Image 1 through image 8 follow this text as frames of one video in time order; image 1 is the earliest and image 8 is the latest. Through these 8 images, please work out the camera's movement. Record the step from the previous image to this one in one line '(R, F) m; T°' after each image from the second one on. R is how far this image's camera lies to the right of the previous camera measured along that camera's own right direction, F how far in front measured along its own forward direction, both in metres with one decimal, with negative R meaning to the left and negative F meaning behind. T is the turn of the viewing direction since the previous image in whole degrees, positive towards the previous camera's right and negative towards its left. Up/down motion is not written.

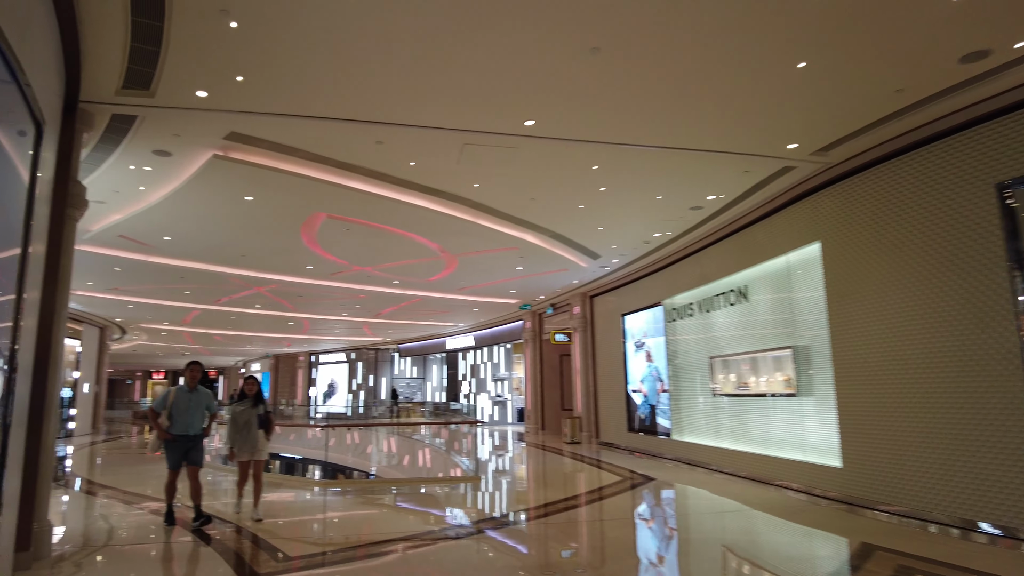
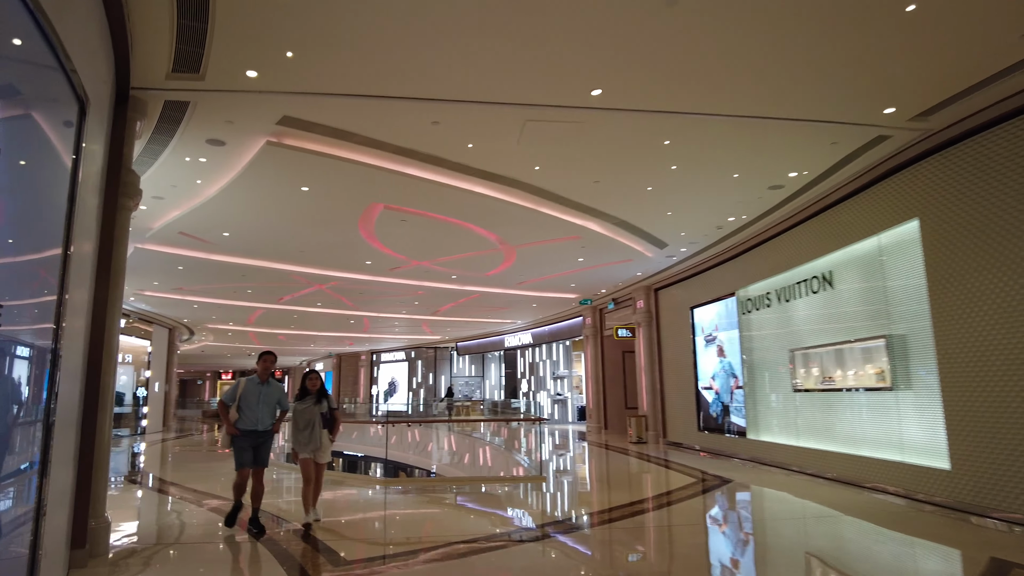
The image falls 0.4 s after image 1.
(-0.1, +0.4) m; -5°
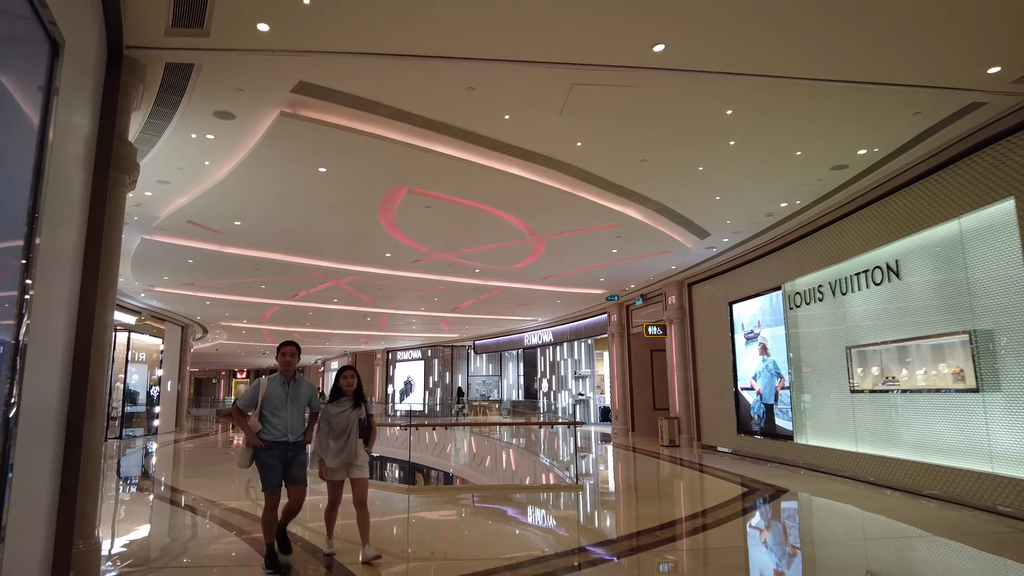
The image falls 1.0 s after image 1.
(-0.2, +0.6) m; -1°
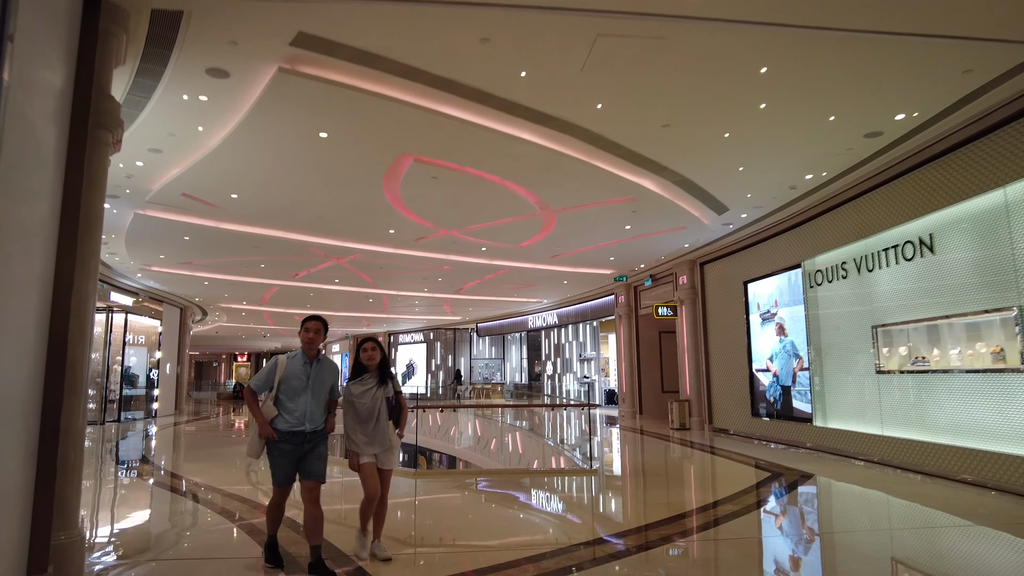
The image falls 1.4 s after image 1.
(-0.1, +0.3) m; 0°
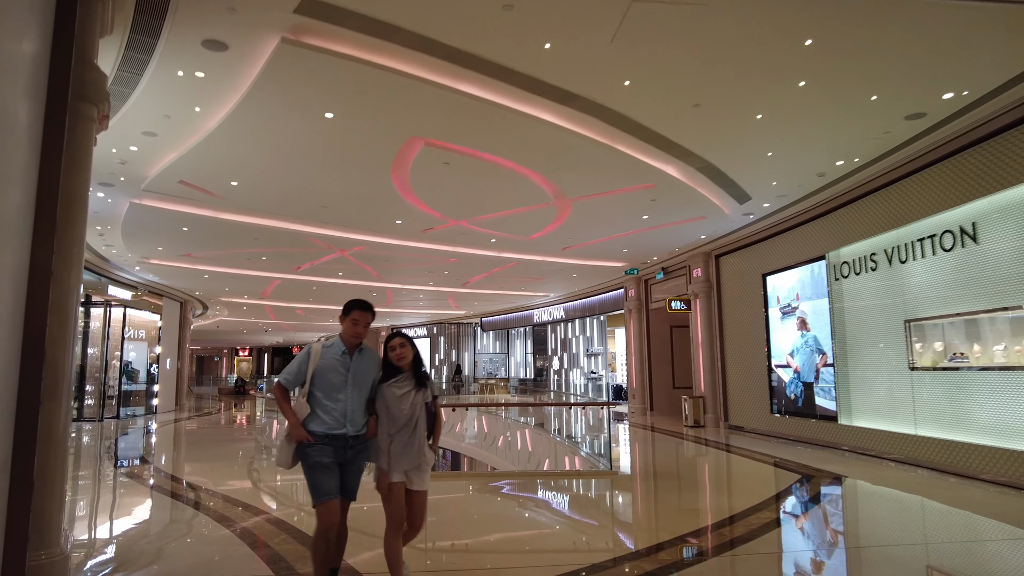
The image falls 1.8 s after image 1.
(-0.1, +0.4) m; 0°
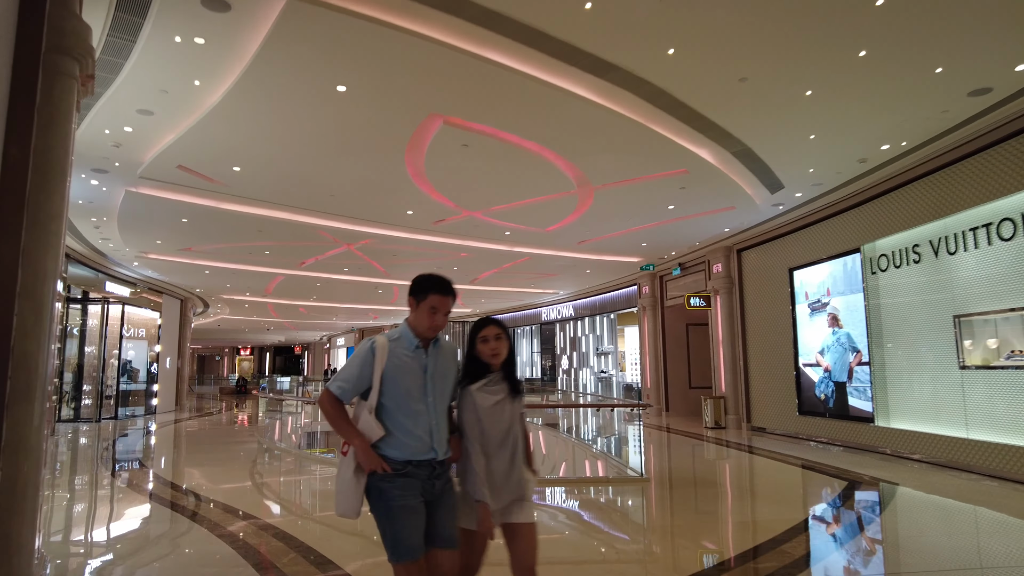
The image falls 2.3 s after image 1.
(-0.2, +0.4) m; 0°
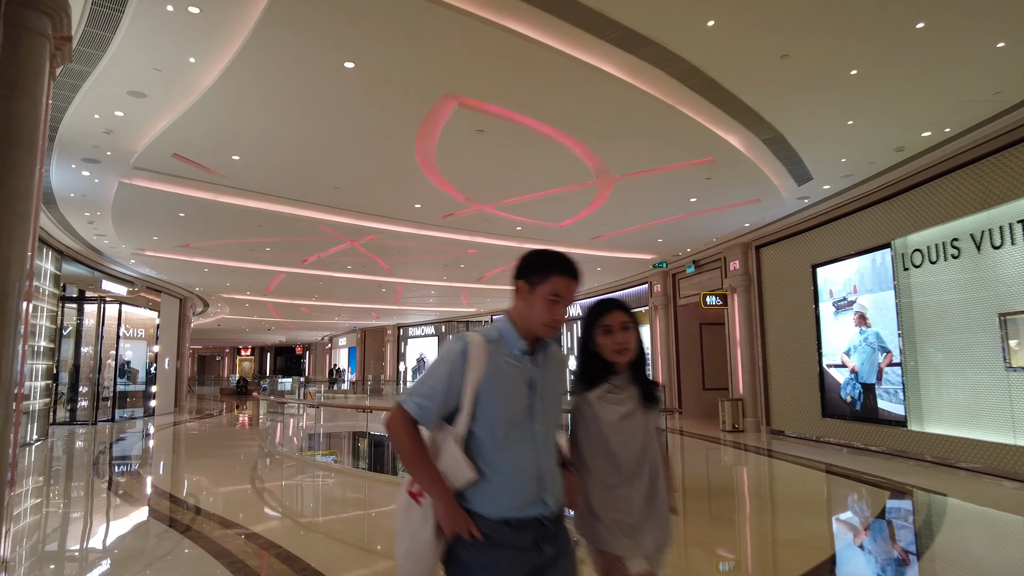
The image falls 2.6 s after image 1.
(-0.1, +0.4) m; 0°
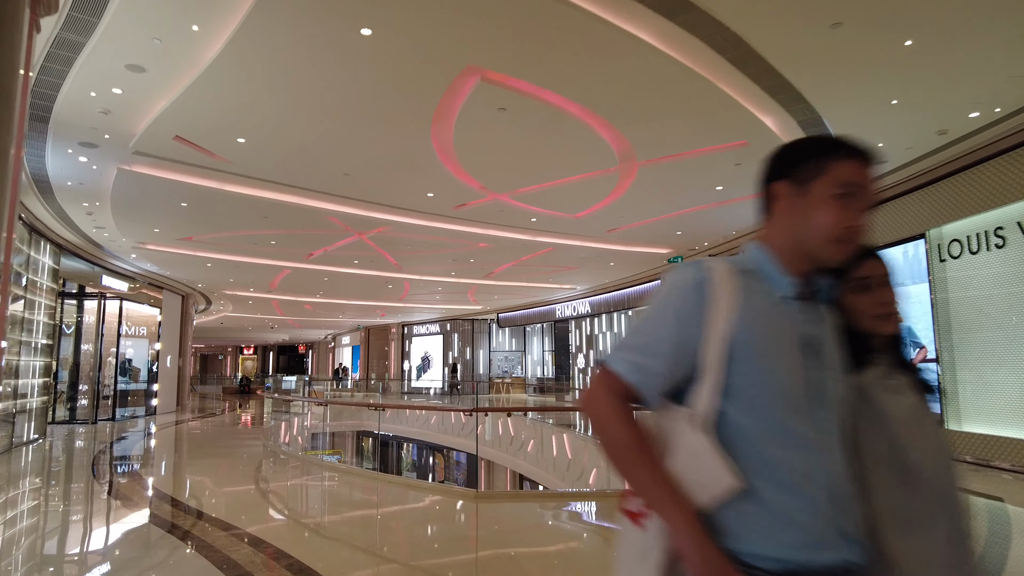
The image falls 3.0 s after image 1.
(-0.2, +0.3) m; 0°
